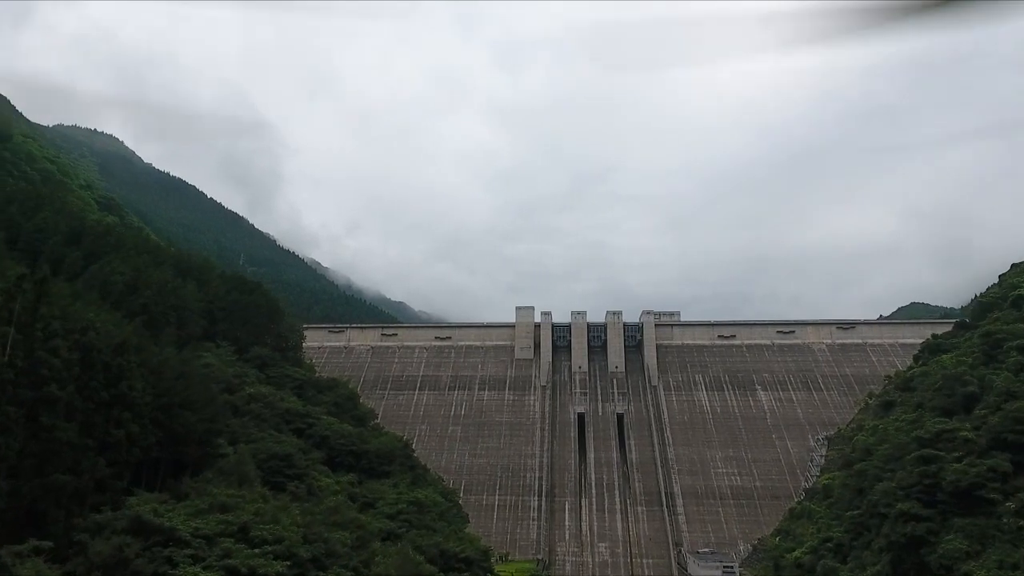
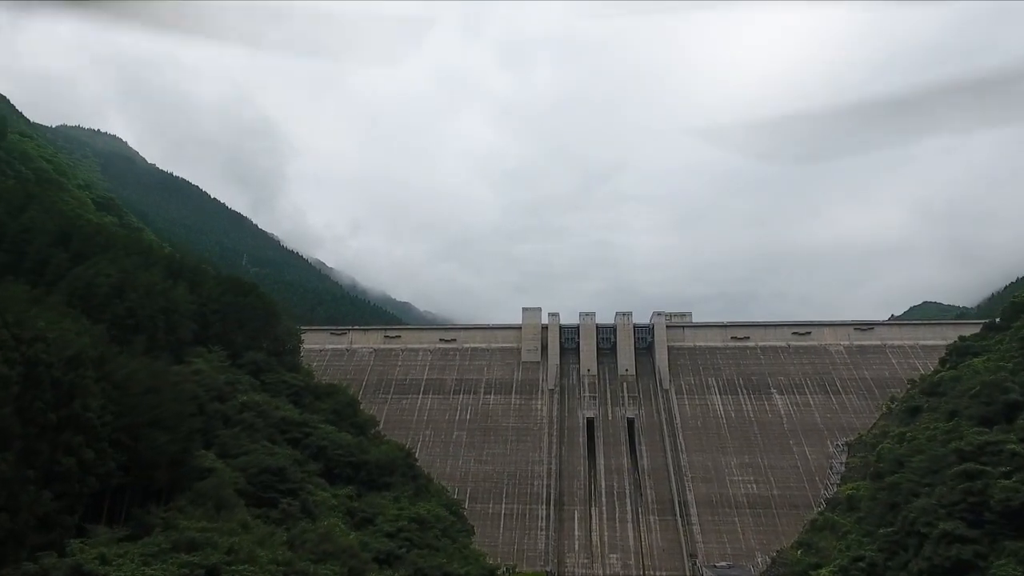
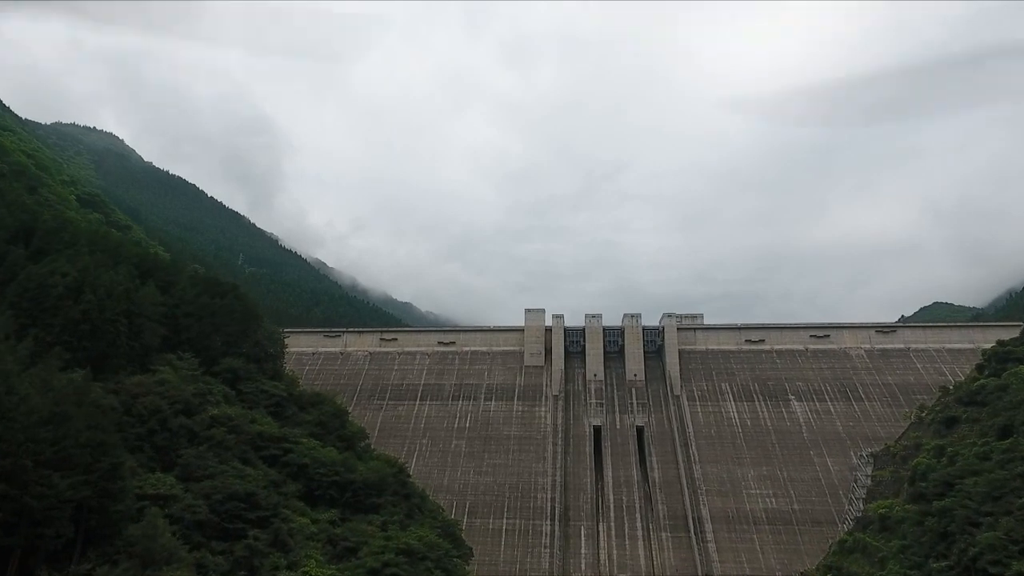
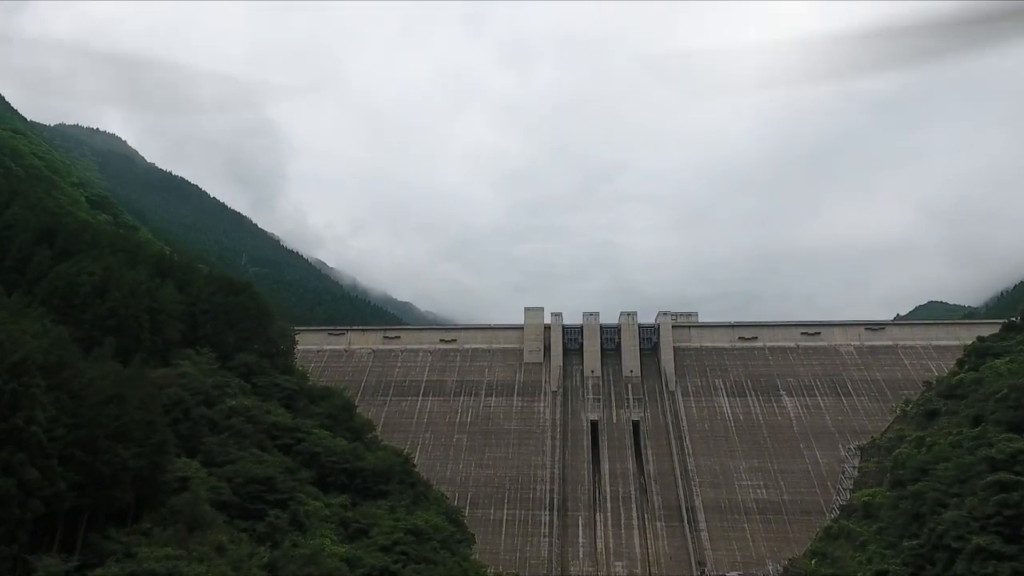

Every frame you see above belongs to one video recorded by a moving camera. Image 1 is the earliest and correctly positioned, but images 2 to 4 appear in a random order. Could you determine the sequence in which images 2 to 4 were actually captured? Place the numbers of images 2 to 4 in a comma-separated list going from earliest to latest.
2, 4, 3
